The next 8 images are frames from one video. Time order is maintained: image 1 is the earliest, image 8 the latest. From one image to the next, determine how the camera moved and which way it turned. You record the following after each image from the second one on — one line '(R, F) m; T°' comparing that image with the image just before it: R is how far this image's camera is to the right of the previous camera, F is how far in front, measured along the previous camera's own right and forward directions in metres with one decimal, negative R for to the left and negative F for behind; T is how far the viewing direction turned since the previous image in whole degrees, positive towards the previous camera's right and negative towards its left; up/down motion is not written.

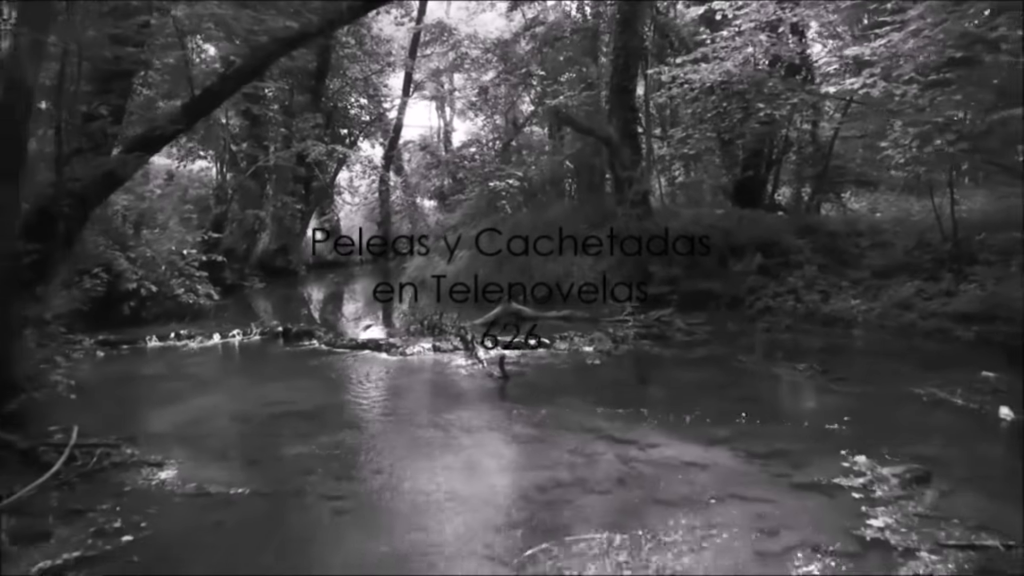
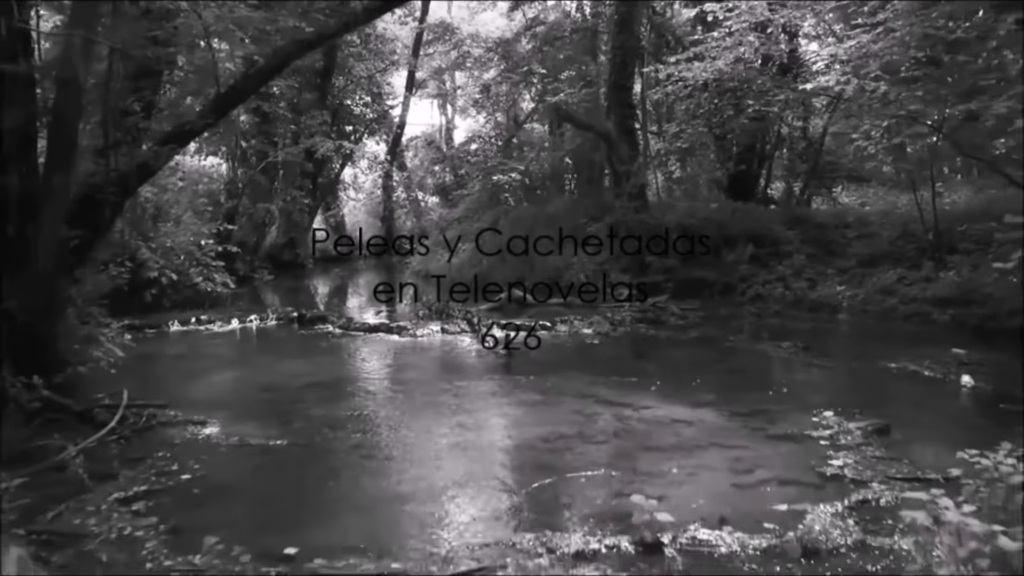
(0.0, -0.4) m; 0°
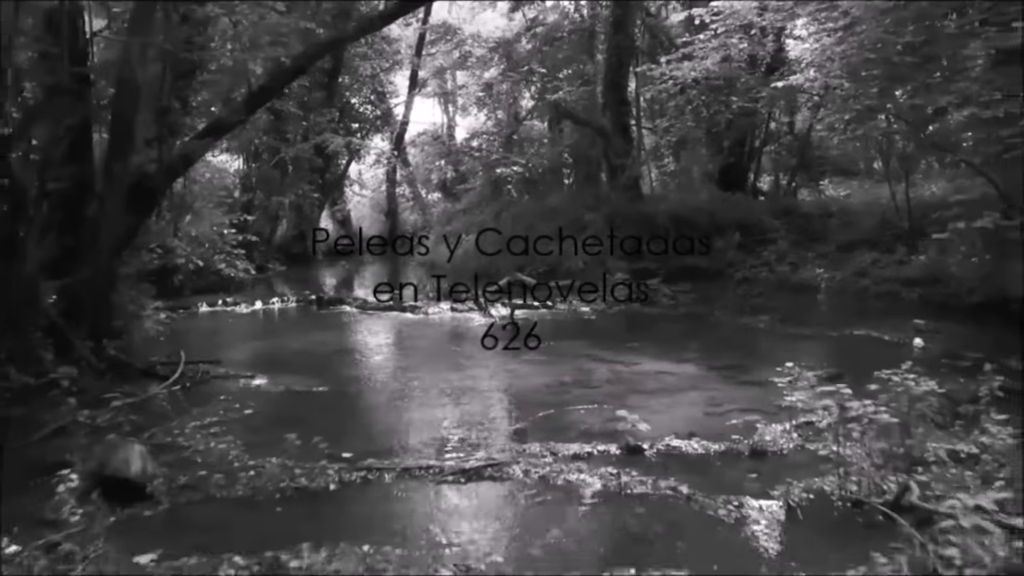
(0.0, -0.6) m; 0°
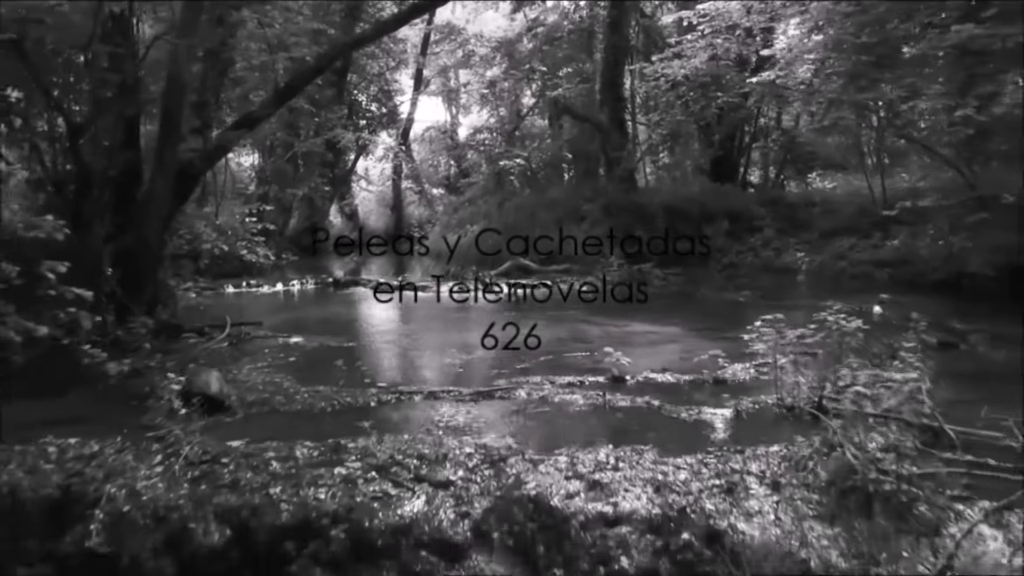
(0.0, -0.7) m; 0°
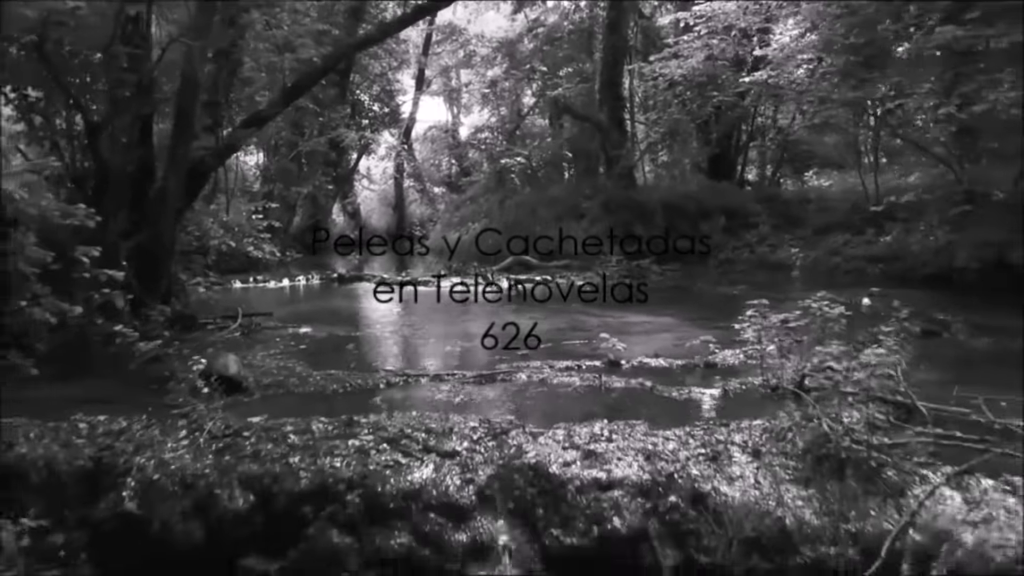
(0.0, -0.2) m; 0°
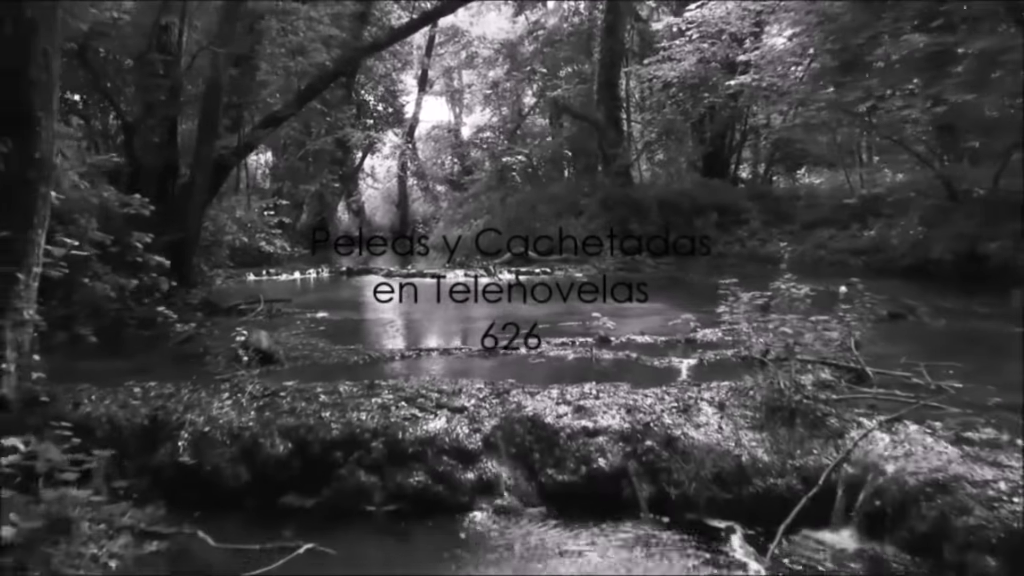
(0.0, -0.5) m; 0°
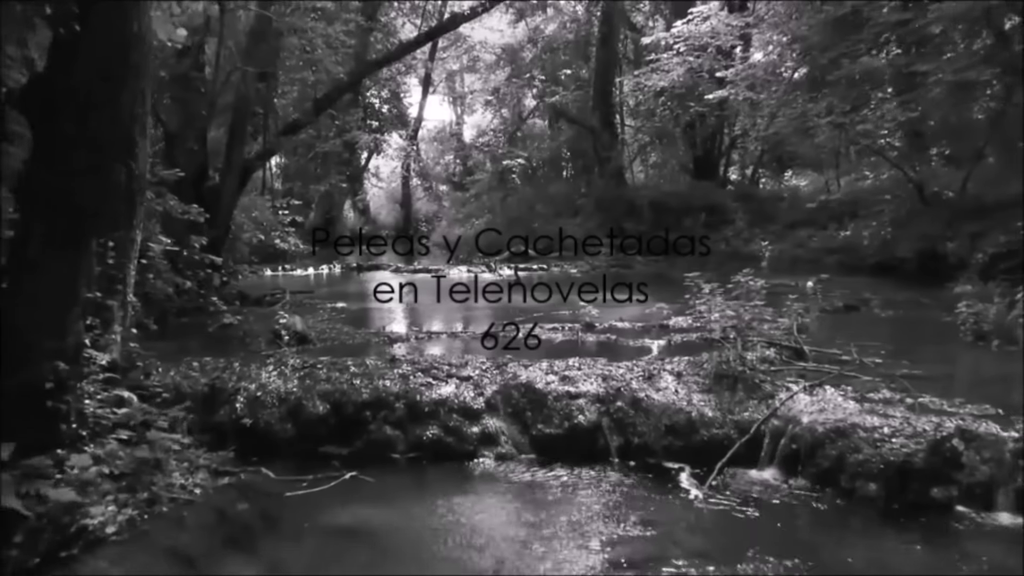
(0.0, -0.7) m; 0°
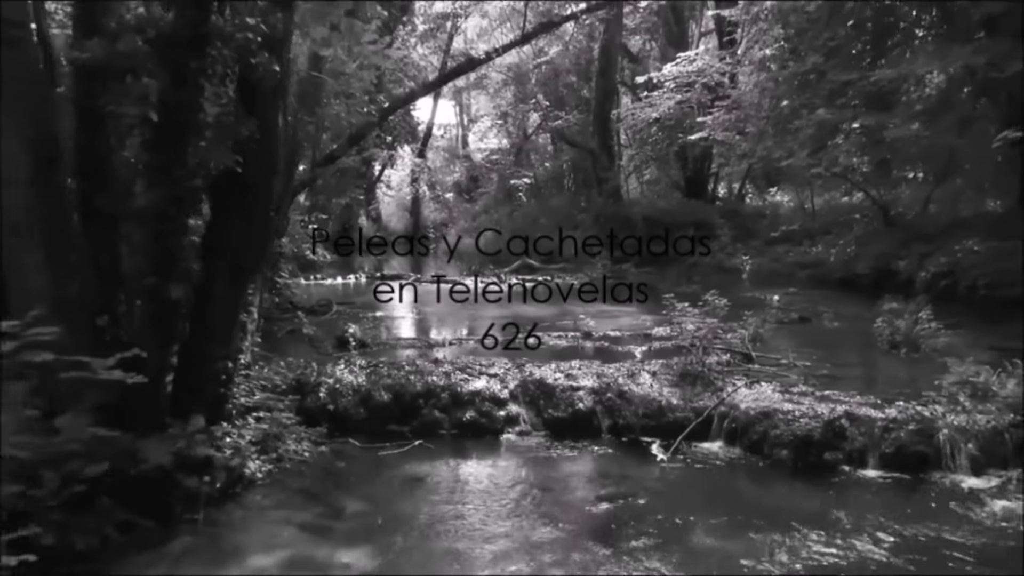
(-0.1, -1.3) m; 0°
